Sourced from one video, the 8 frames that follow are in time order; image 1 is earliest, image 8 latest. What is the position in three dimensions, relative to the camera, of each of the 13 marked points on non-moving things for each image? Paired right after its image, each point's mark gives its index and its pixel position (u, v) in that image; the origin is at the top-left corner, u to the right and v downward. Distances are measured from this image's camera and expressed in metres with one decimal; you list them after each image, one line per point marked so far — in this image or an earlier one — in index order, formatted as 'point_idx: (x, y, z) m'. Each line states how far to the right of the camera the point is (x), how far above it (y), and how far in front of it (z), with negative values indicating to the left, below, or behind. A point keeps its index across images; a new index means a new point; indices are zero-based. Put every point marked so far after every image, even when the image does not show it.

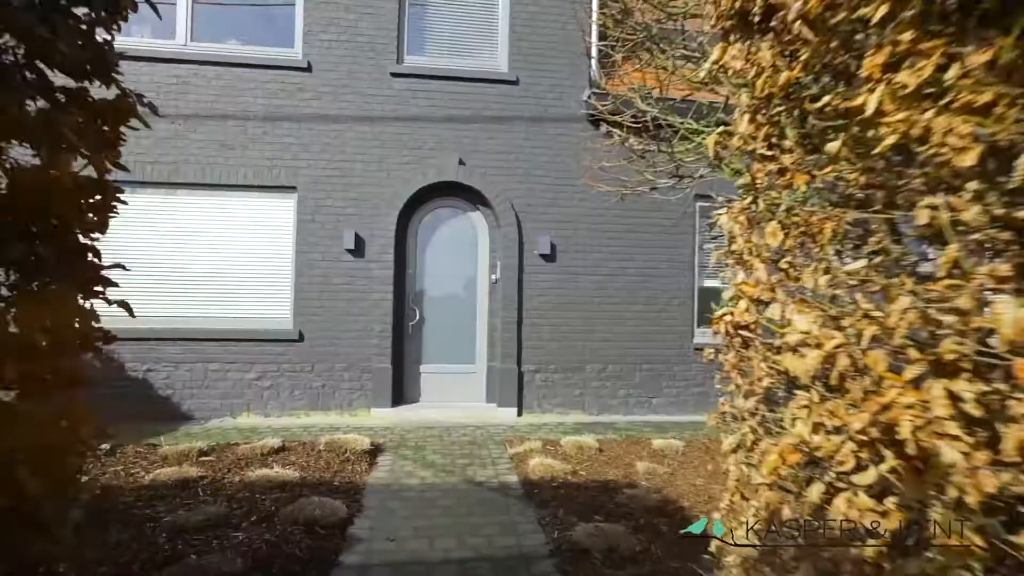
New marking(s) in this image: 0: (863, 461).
0: (+0.6, -0.3, +0.9) m
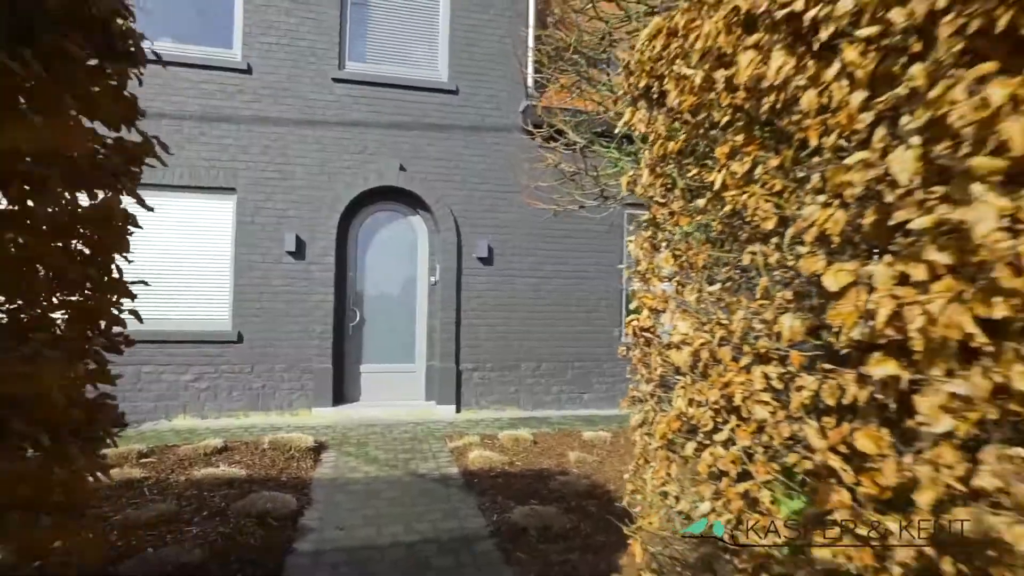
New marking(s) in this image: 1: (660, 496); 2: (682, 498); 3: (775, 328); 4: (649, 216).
0: (+0.5, -0.3, +1.4) m
1: (+0.4, -0.7, +1.8) m
2: (+0.5, -0.6, +1.6) m
3: (+0.6, -0.1, +1.2) m
4: (+0.4, +0.3, +1.9) m
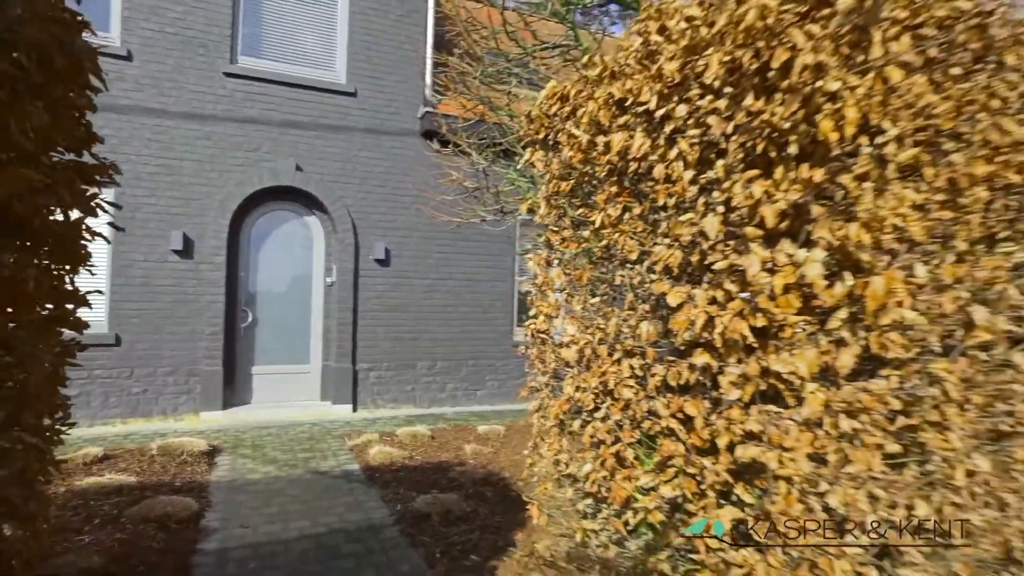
0: (+0.3, -0.4, +1.9) m
1: (+0.1, -0.7, +2.3) m
2: (+0.2, -0.6, +2.1) m
3: (+0.4, -0.1, +1.7) m
4: (+0.1, +0.2, +2.4) m
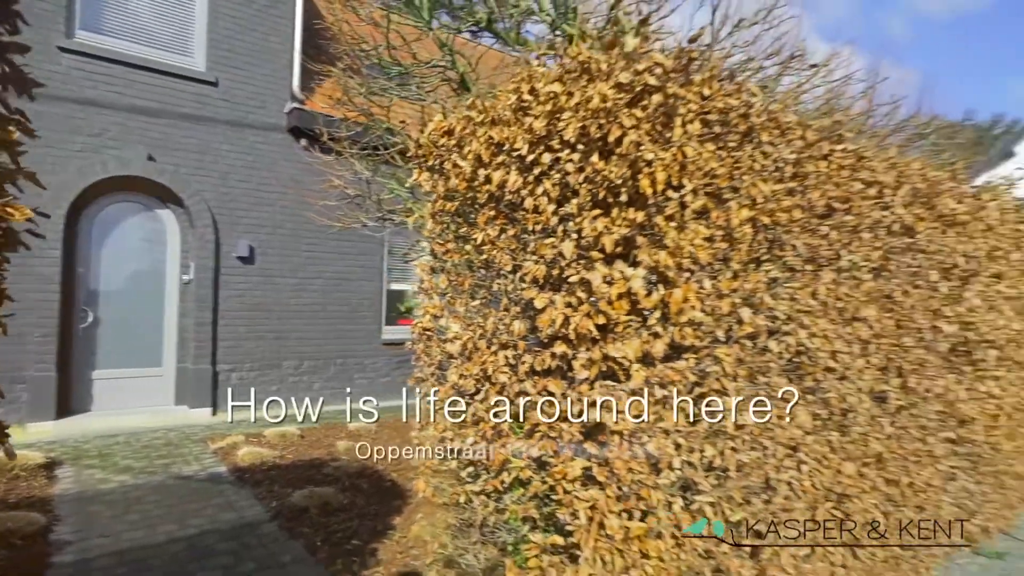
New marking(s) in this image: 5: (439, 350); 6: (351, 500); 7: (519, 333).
0: (-0.1, -0.4, +2.3) m
1: (-0.4, -0.7, +2.7) m
2: (-0.2, -0.7, +2.5) m
3: (0.0, -0.2, +2.2) m
4: (-0.4, +0.2, +2.8) m
5: (-0.3, -0.3, +2.6) m
6: (-1.4, -1.8, +5.0) m
7: (0.0, -0.2, +2.2) m
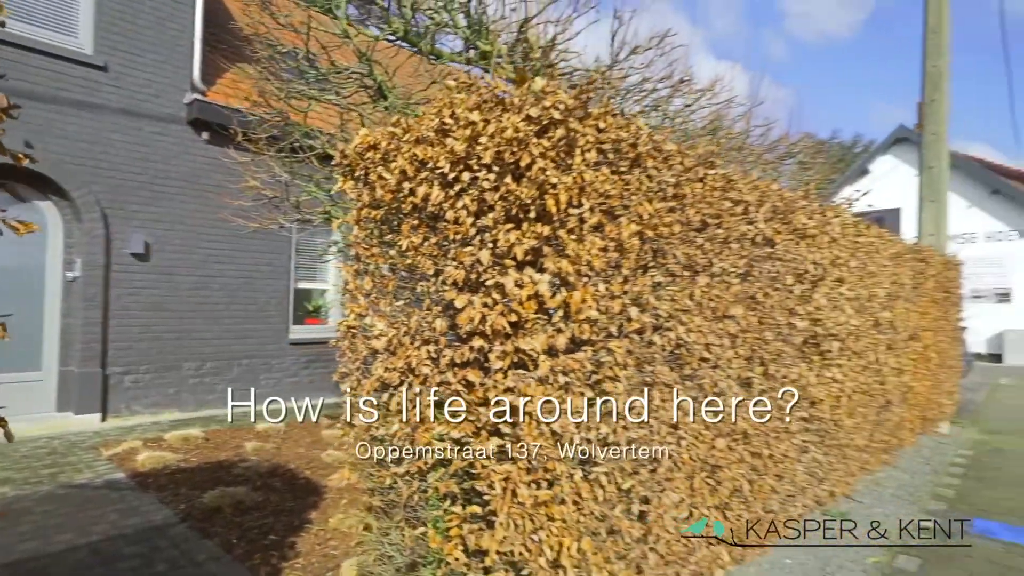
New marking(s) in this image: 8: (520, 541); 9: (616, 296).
0: (-0.5, -0.4, +2.6) m
1: (-0.8, -0.7, +2.9) m
2: (-0.6, -0.7, +2.7) m
3: (-0.3, -0.2, +2.4) m
4: (-0.8, +0.2, +3.0) m
5: (-0.7, -0.3, +2.8) m
6: (-2.1, -1.8, +5.0) m
7: (-0.3, -0.2, +2.4) m
8: (0.0, -1.0, +2.3) m
9: (+0.4, 0.0, +2.4) m
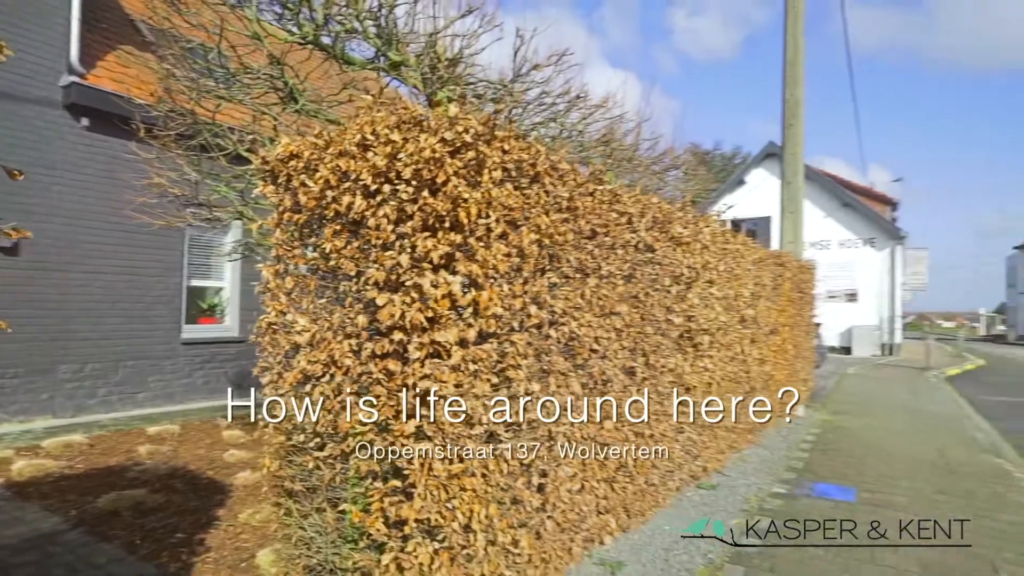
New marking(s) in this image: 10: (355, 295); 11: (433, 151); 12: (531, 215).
0: (-0.9, -0.4, +2.8) m
1: (-1.2, -0.7, +3.1) m
2: (-1.0, -0.7, +2.9) m
3: (-0.7, -0.2, +2.7) m
4: (-1.2, +0.2, +3.1) m
5: (-1.1, -0.3, +3.0) m
6: (-2.9, -1.8, +4.9) m
7: (-0.7, -0.2, +2.7) m
8: (-0.3, -1.0, +2.6) m
9: (0.0, 0.0, +2.8) m
10: (-0.7, 0.0, +2.8) m
11: (-0.4, +0.6, +2.6) m
12: (+0.1, +0.4, +2.9) m
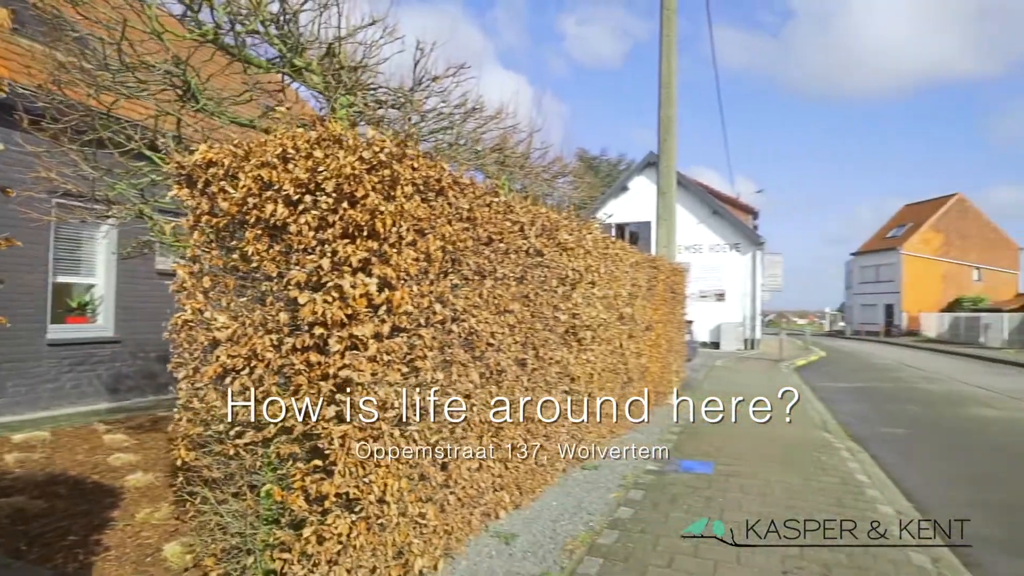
0: (-1.4, -0.4, +3.0) m
1: (-1.8, -0.7, +3.2) m
2: (-1.5, -0.7, +3.1) m
3: (-1.1, -0.2, +2.9) m
4: (-1.8, +0.2, +3.3) m
5: (-1.7, -0.3, +3.2) m
6: (-3.7, -1.8, +4.8) m
7: (-1.1, -0.2, +2.9) m
8: (-0.8, -1.0, +2.9) m
9: (-0.5, 0.0, +3.2) m
10: (-1.2, 0.0, +3.0) m
11: (-0.8, +0.6, +2.9) m
12: (-0.4, +0.4, +3.3) m
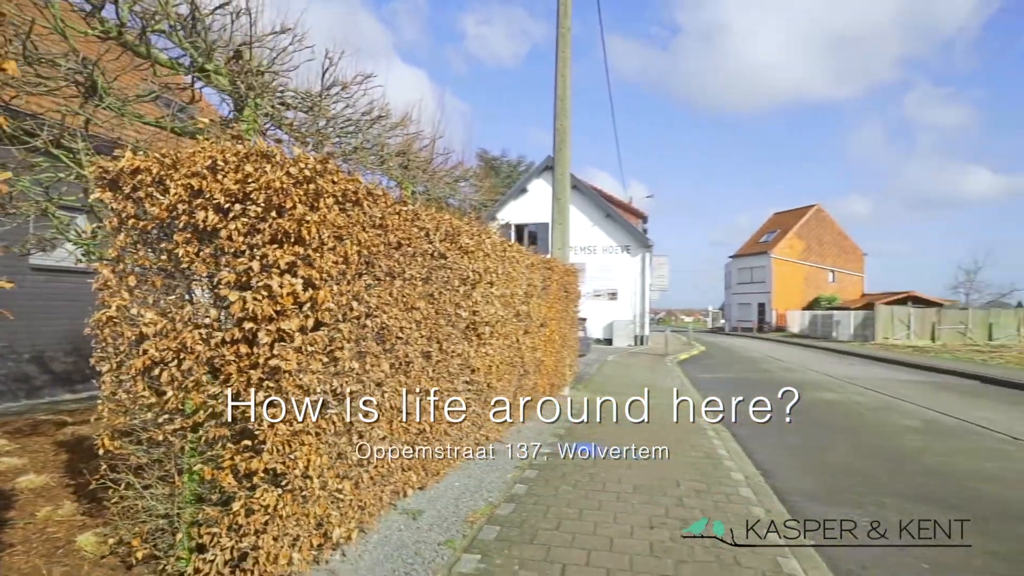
0: (-1.9, -0.4, +3.3) m
1: (-2.3, -0.7, +3.4) m
2: (-2.0, -0.6, +3.3) m
3: (-1.6, -0.2, +3.2) m
4: (-2.3, +0.2, +3.4) m
5: (-2.2, -0.3, +3.4) m
6: (-4.5, -1.7, +4.6) m
7: (-1.6, -0.2, +3.2) m
8: (-1.3, -1.0, +3.3) m
9: (-1.0, 0.0, +3.6) m
10: (-1.7, 0.0, +3.3) m
11: (-1.3, +0.6, +3.3) m
12: (-1.0, +0.4, +3.7) m
